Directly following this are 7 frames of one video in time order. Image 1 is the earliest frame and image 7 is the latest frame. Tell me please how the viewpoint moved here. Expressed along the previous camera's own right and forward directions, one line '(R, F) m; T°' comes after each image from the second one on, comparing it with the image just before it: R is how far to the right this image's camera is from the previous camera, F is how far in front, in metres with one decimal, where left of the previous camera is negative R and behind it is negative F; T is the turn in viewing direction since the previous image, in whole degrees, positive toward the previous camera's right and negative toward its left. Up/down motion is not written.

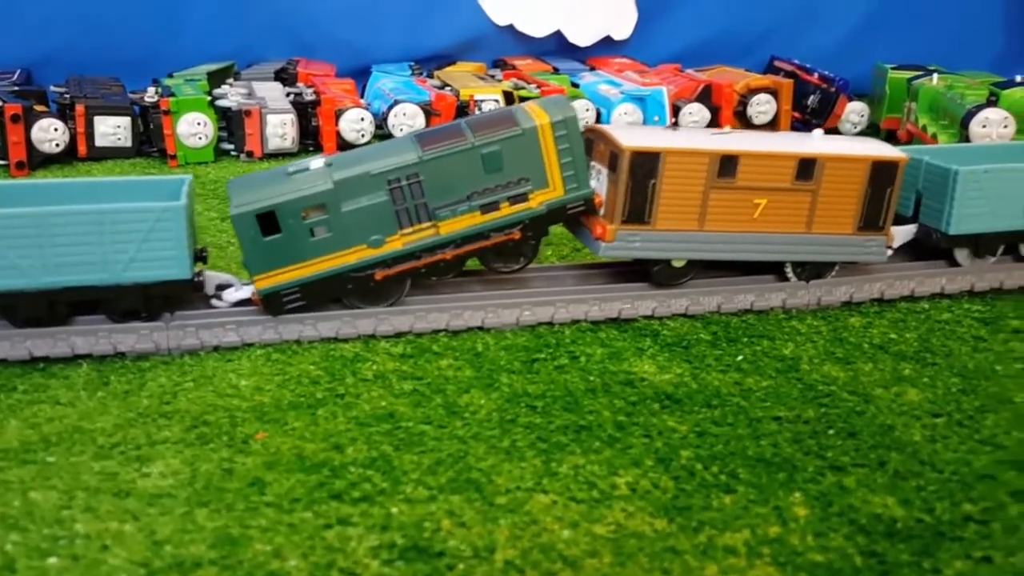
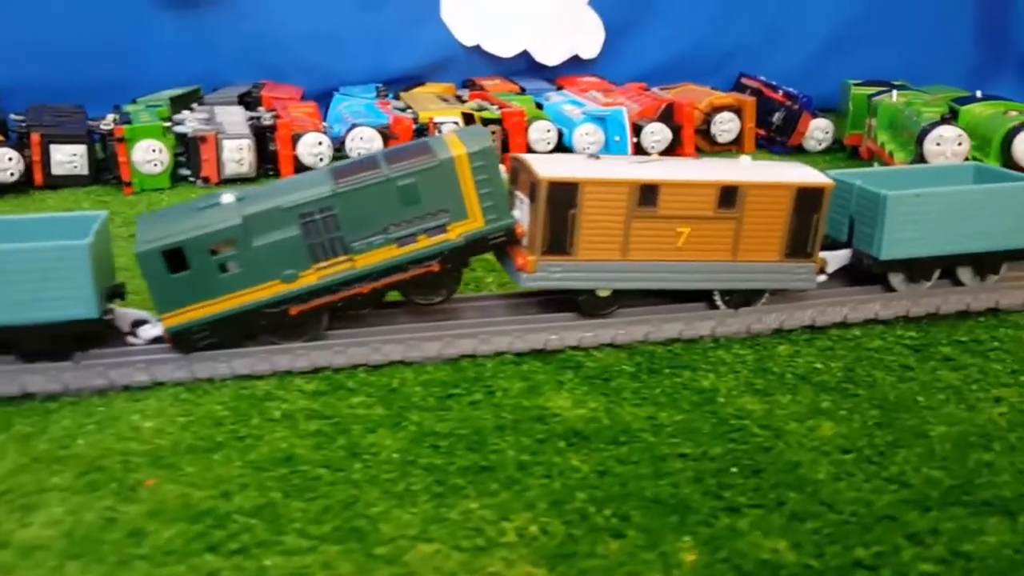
(+0.2, 0.0) m; 0°
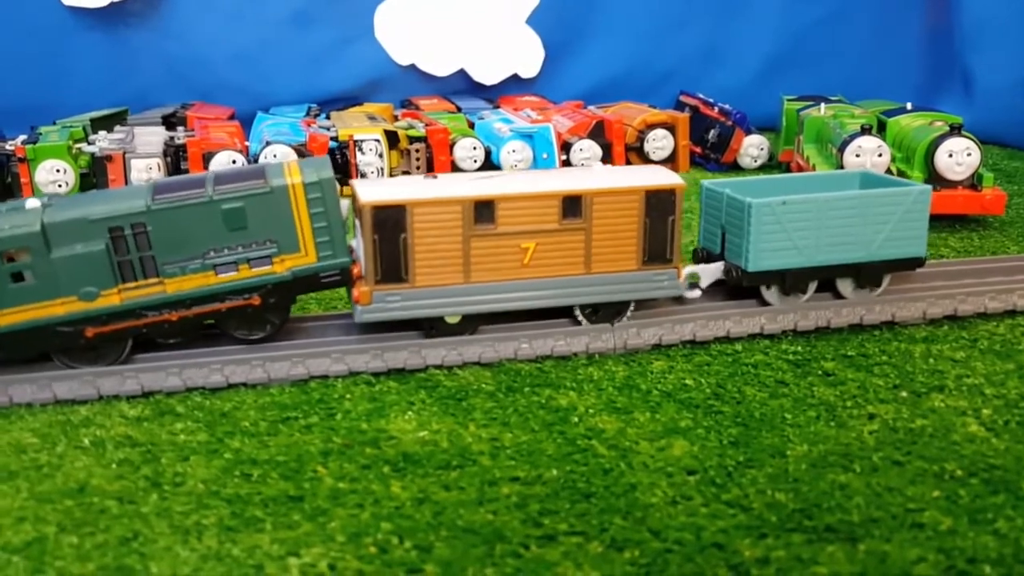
(+0.4, +0.2) m; +1°
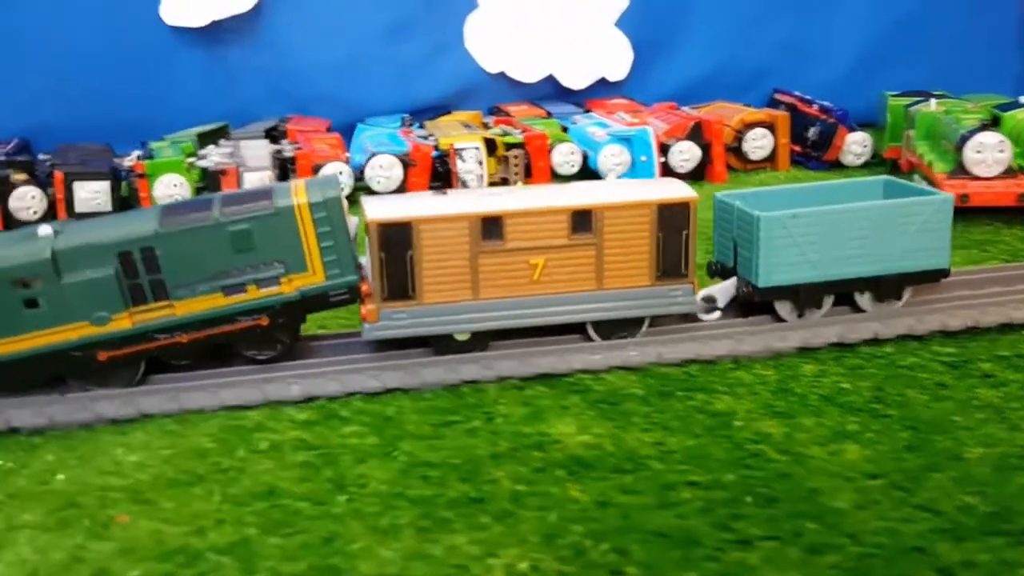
(-0.2, 0.0) m; -3°
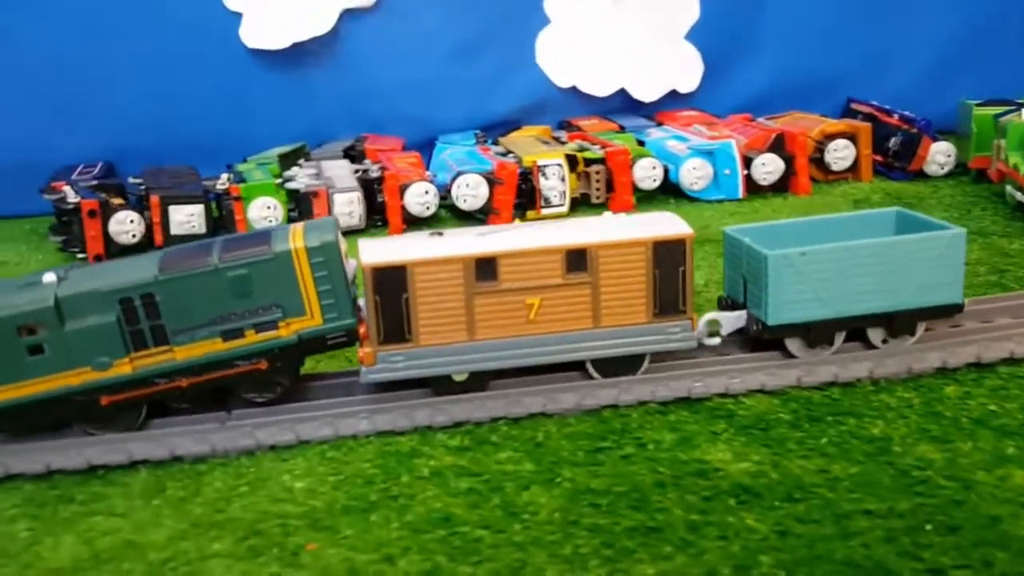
(-0.3, -0.1) m; -2°
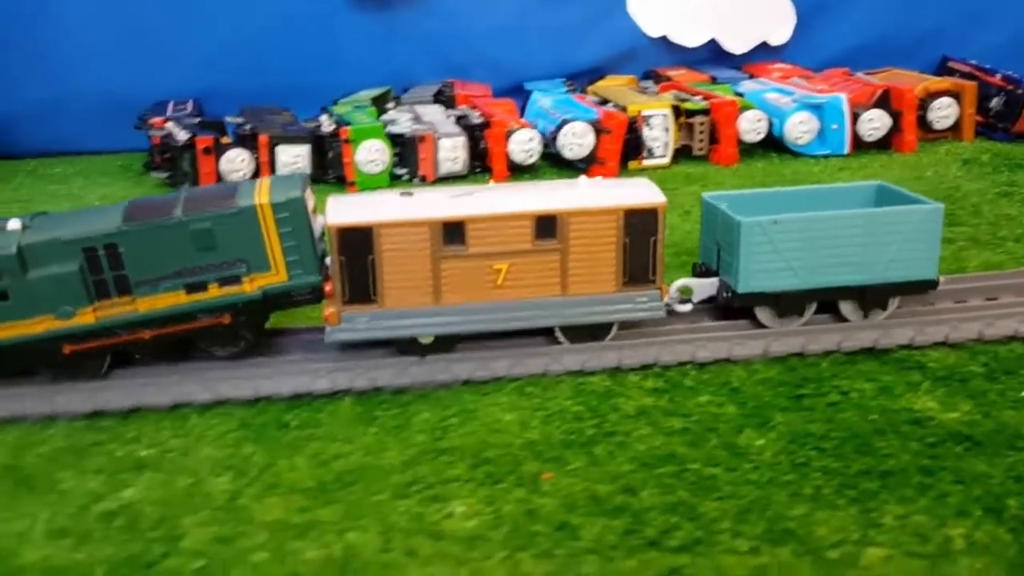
(-0.5, 0.0) m; -1°
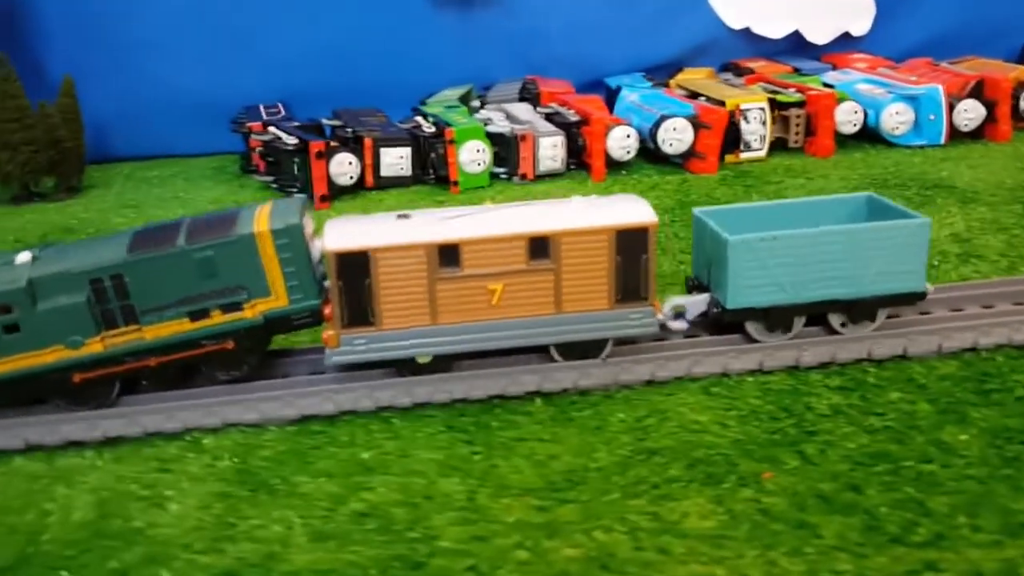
(-0.5, -0.1) m; -1°
